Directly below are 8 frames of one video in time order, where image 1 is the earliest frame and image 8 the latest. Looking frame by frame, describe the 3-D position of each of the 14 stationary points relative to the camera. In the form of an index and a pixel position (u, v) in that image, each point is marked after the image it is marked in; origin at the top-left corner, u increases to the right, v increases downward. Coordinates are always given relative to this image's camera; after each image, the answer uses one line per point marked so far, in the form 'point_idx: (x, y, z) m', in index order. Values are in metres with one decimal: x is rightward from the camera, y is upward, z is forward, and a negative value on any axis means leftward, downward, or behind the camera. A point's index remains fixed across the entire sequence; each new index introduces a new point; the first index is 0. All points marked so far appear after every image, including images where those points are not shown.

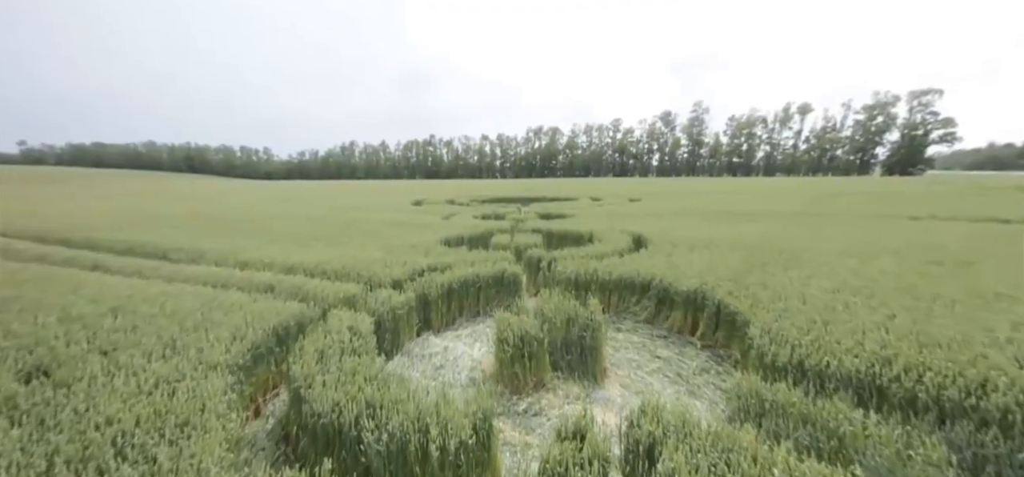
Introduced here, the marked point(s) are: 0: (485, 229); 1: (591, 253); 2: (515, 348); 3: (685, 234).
0: (-0.7, +0.2, +9.6) m
1: (+1.2, -0.3, +6.0) m
2: (0.0, -0.9, +3.0) m
3: (+3.3, +0.1, +7.3) m
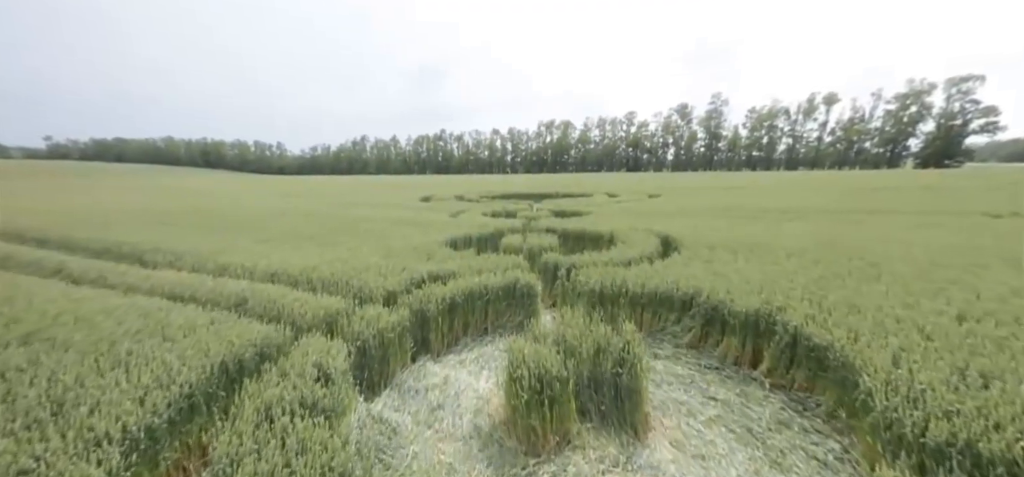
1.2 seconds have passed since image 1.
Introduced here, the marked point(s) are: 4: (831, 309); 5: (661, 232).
0: (-0.4, +0.2, +8.9) m
1: (+1.4, -0.3, +5.2) m
2: (+0.1, -0.9, +2.3) m
3: (+3.5, +0.1, +6.5) m
4: (+2.3, -0.5, +2.7) m
5: (+2.9, +0.1, +7.4) m
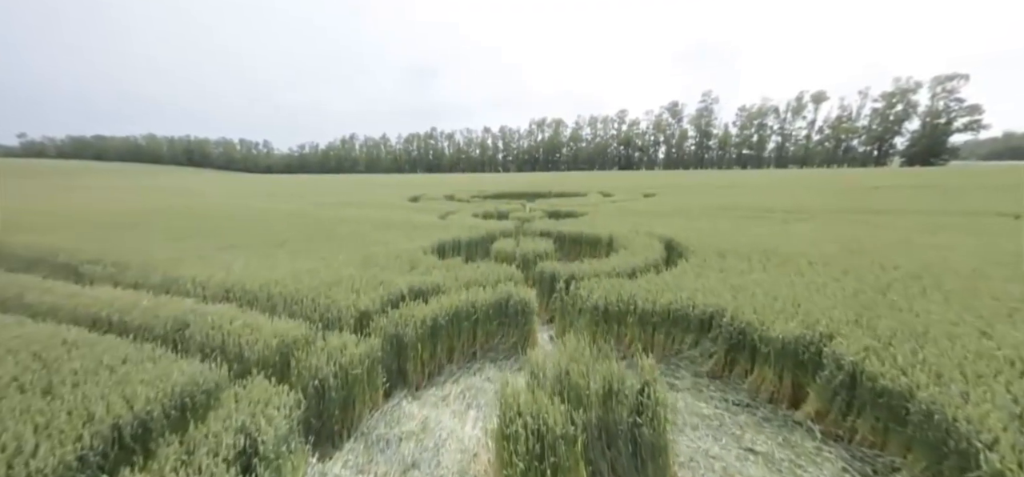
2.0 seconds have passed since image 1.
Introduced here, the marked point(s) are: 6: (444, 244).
0: (-0.6, +0.1, +8.4) m
1: (+1.3, -0.4, +4.7) m
2: (+0.1, -1.0, +1.8) m
3: (+3.4, 0.0, +6.0) m
4: (+2.2, -0.6, +2.2) m
5: (+2.7, 0.0, +6.9) m
6: (-1.3, -0.2, +7.5) m
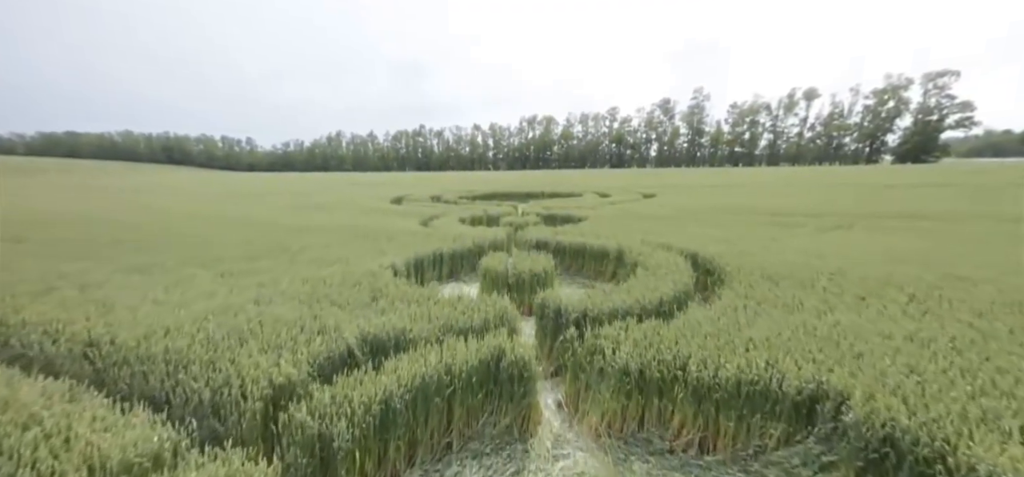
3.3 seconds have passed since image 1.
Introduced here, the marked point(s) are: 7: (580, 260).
0: (-0.7, 0.0, +7.2) m
1: (+1.2, -0.6, +3.6) m
2: (+0.1, -1.3, +0.7) m
3: (+3.3, -0.2, +5.0) m
4: (+2.2, -0.8, +1.1) m
5: (+2.6, -0.2, +5.8) m
6: (-1.5, -0.4, +6.3) m
7: (+1.2, -0.4, +6.9) m
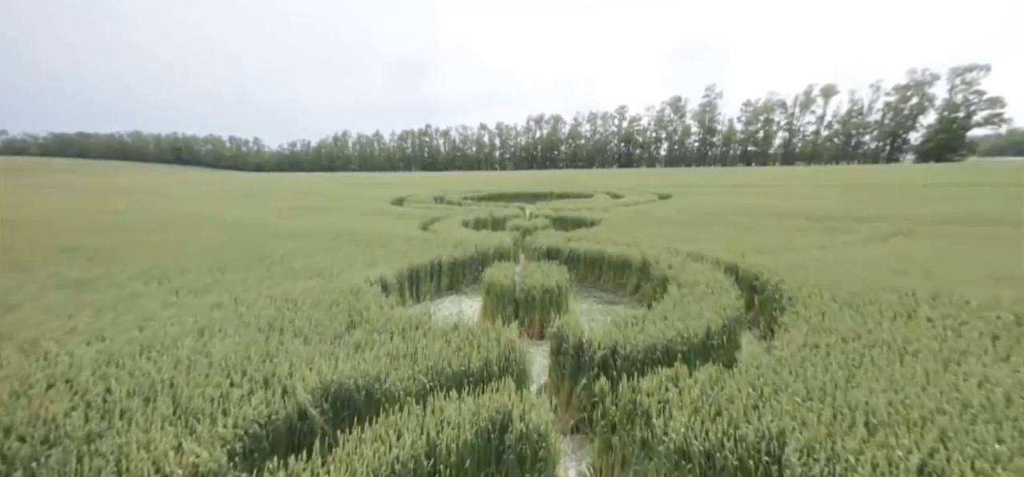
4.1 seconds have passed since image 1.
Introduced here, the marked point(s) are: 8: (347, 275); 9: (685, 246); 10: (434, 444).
0: (-0.6, -0.2, +6.4) m
1: (+1.3, -0.7, +2.8) m
2: (+0.1, -1.4, -0.1) m
3: (+3.4, -0.3, +4.1) m
4: (+2.2, -0.9, +0.3) m
5: (+2.7, -0.3, +5.0) m
6: (-1.4, -0.5, +5.5) m
7: (+1.4, -0.5, +6.1) m
8: (-2.1, -0.4, +4.7) m
9: (+2.7, -0.1, +6.0) m
10: (-0.4, -0.9, +1.6) m
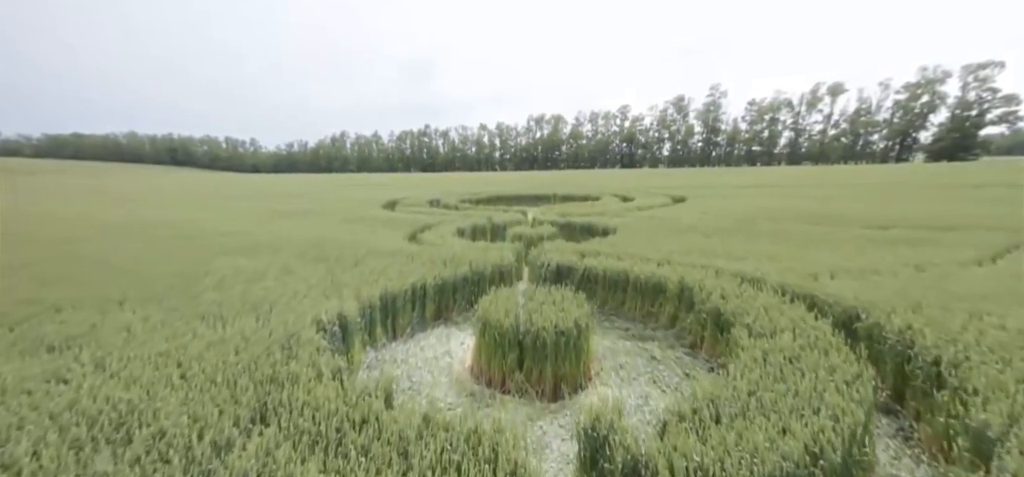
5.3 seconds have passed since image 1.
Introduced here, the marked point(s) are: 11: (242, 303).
0: (-0.6, -0.4, +5.2) m
1: (+1.3, -0.9, +1.6) m
2: (+0.1, -1.6, -1.3) m
3: (+3.4, -0.5, +2.9) m
4: (+2.2, -1.1, -0.9) m
5: (+2.7, -0.5, +3.8) m
6: (-1.3, -0.7, +4.3) m
7: (+1.4, -0.7, +4.8) m
8: (-2.1, -0.7, +3.4) m
9: (+2.8, -0.3, +4.8) m
10: (-0.4, -1.1, +0.4) m
11: (-2.7, -0.6, +3.6) m
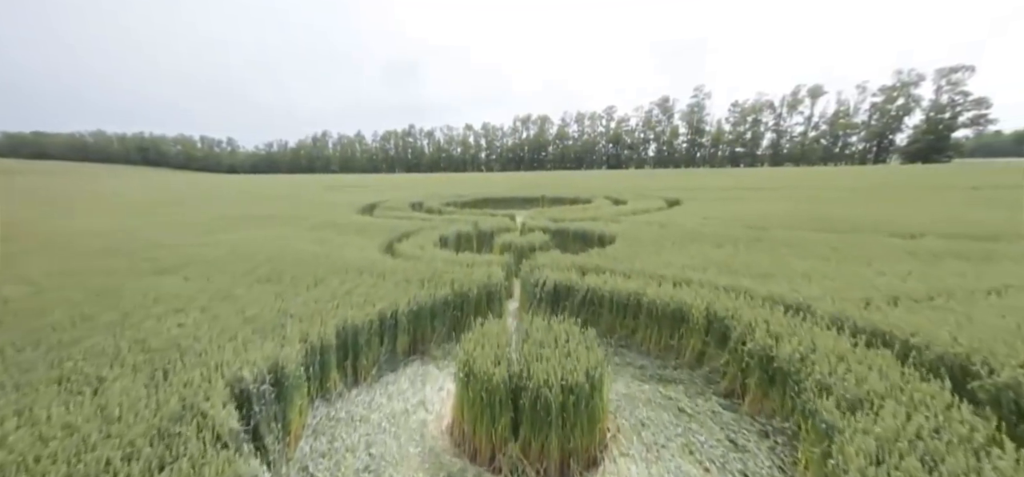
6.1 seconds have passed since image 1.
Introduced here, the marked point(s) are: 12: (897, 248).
0: (-0.7, -0.6, +4.3) m
1: (+1.4, -1.1, +0.8) m
2: (+0.2, -1.7, -2.2) m
3: (+3.4, -0.7, +2.2) m
4: (+2.4, -1.3, -1.7) m
5: (+2.6, -0.7, +3.0) m
6: (-1.4, -0.9, +3.4) m
7: (+1.3, -0.9, +4.0) m
8: (-2.1, -0.8, +2.5) m
9: (+2.6, -0.5, +4.0) m
10: (-0.3, -1.3, -0.5) m
11: (-2.8, -0.8, +2.7) m
12: (+5.2, -0.1, +5.0) m
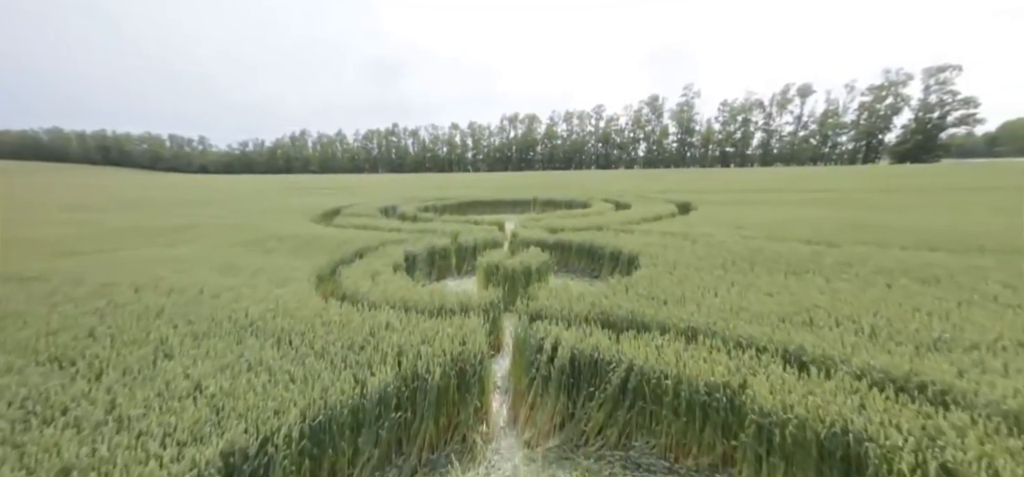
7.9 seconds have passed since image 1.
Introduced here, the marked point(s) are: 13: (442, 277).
0: (-0.8, -0.9, +2.2) m
1: (+1.4, -1.3, -1.2) m
2: (+0.4, -2.0, -4.3) m
3: (+3.3, -0.9, +0.2) m
4: (+2.5, -1.5, -3.7) m
5: (+2.6, -1.0, +1.0) m
6: (-1.5, -1.2, +1.3) m
7: (+1.2, -1.2, +2.0) m
8: (-2.1, -1.2, +0.4) m
9: (+2.6, -0.8, +2.0) m
10: (-0.2, -1.6, -2.5) m
11: (-2.8, -1.1, +0.5) m
12: (+5.1, -0.4, +3.1) m
13: (-1.3, -0.5, +6.5) m
